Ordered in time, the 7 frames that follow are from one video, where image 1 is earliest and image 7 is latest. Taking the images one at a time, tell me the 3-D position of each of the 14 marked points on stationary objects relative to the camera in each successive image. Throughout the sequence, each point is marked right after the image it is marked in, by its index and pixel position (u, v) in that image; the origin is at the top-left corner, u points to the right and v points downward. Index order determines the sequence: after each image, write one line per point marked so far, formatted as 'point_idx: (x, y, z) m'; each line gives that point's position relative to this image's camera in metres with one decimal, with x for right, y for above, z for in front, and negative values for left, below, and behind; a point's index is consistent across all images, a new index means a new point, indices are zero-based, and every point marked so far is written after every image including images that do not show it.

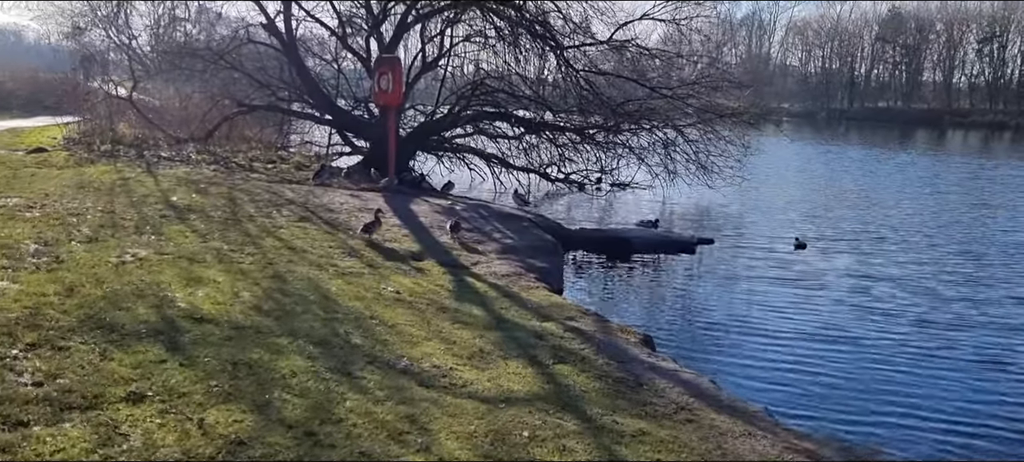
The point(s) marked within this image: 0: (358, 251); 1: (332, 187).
0: (-2.0, -0.3, +11.0) m
1: (-3.6, +0.9, +16.6) m
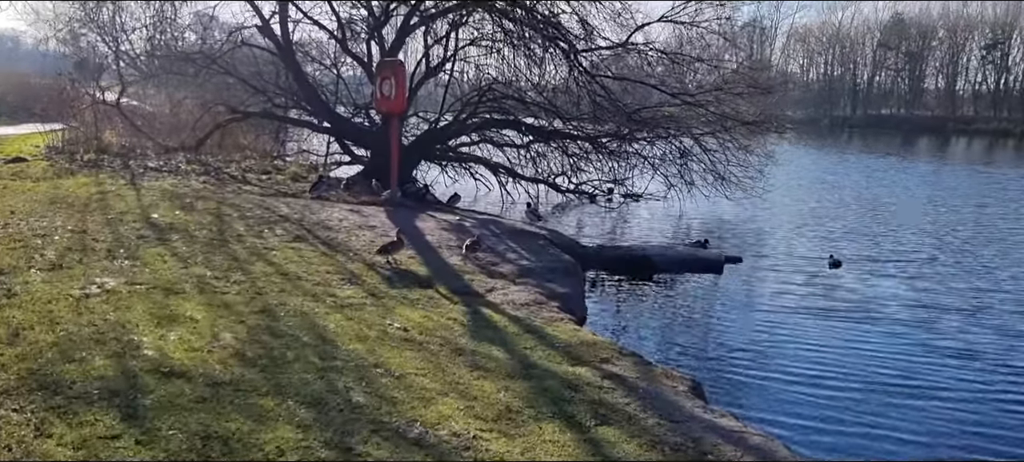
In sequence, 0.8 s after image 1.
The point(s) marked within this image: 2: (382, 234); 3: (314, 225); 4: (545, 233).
0: (-1.8, -0.6, +9.8) m
1: (-3.4, +0.6, +15.4) m
2: (-1.9, -0.1, +12.3) m
3: (-2.9, +0.1, +12.2) m
4: (+0.6, 0.0, +14.5) m
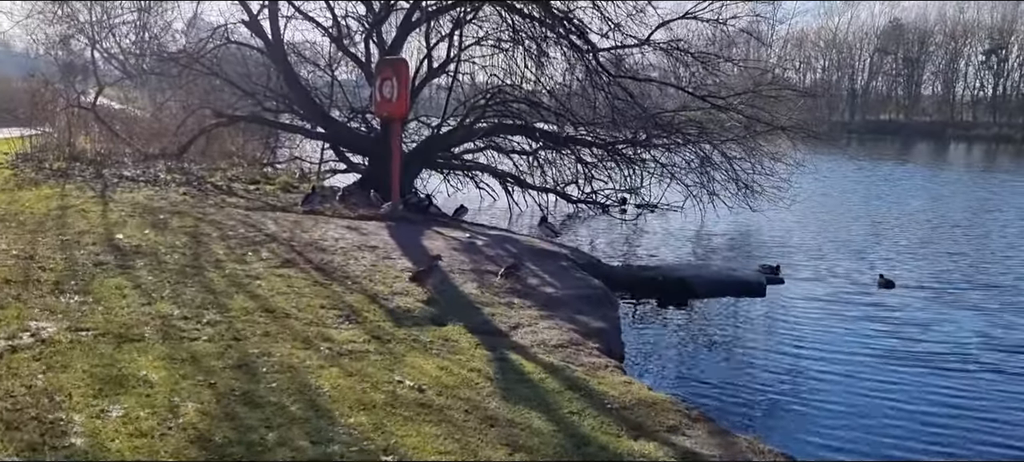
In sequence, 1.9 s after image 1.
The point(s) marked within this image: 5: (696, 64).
0: (-1.5, -0.8, +8.2) m
1: (-3.1, +0.3, +13.8) m
2: (-1.7, -0.3, +10.6) m
3: (-2.6, -0.2, +10.6) m
4: (+0.9, -0.3, +12.9) m
5: (+4.2, +3.8, +19.0) m
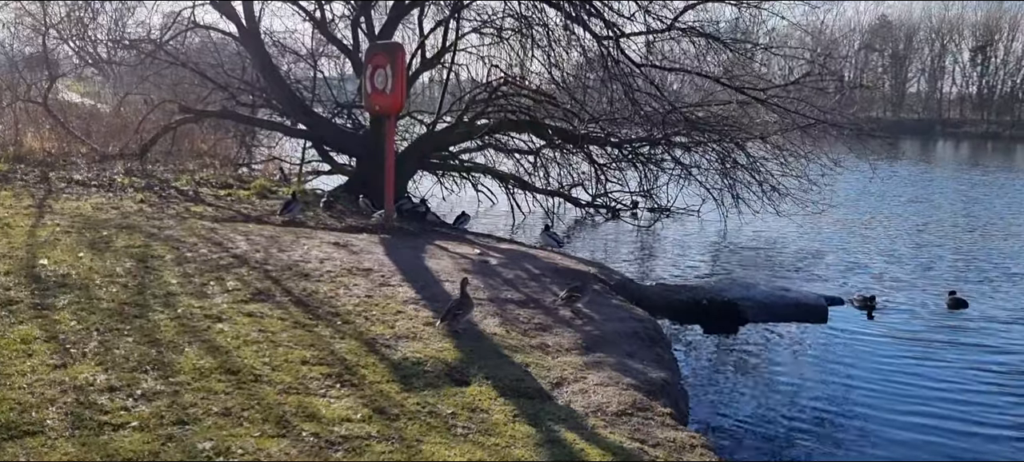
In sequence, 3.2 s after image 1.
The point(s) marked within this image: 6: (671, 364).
0: (-1.2, -1.0, +6.1) m
1: (-2.9, +0.1, +11.7) m
2: (-1.4, -0.5, +8.6) m
3: (-2.4, -0.4, +8.5) m
4: (+1.1, -0.5, +10.9) m
5: (+4.3, +3.7, +17.0) m
6: (+1.5, -1.3, +7.9) m
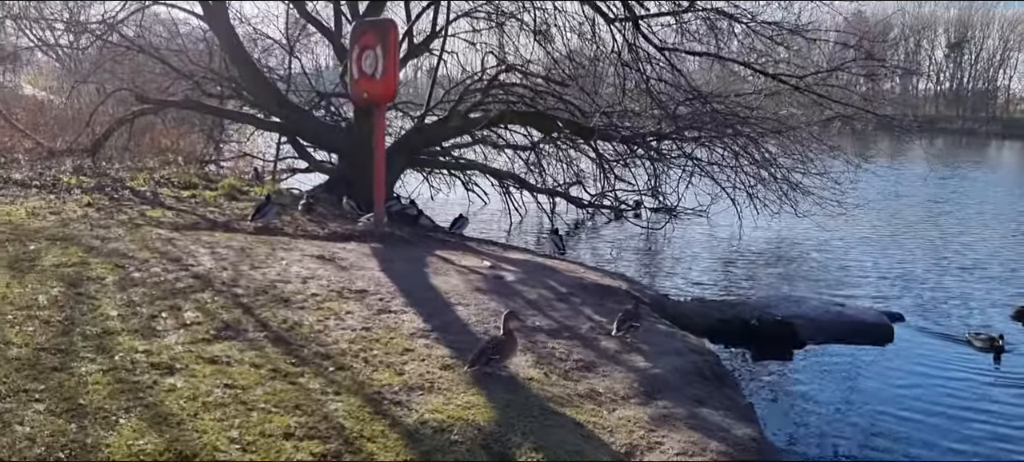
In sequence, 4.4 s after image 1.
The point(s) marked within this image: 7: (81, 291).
0: (-0.8, -1.2, +4.4) m
1: (-2.7, -0.1, +9.9) m
2: (-1.1, -0.7, +6.9) m
3: (-2.1, -0.5, +6.8) m
4: (+1.3, -0.6, +9.3) m
5: (+4.3, +3.6, +15.5) m
6: (+1.8, -1.4, +6.3) m
7: (-3.3, -0.4, +6.3) m
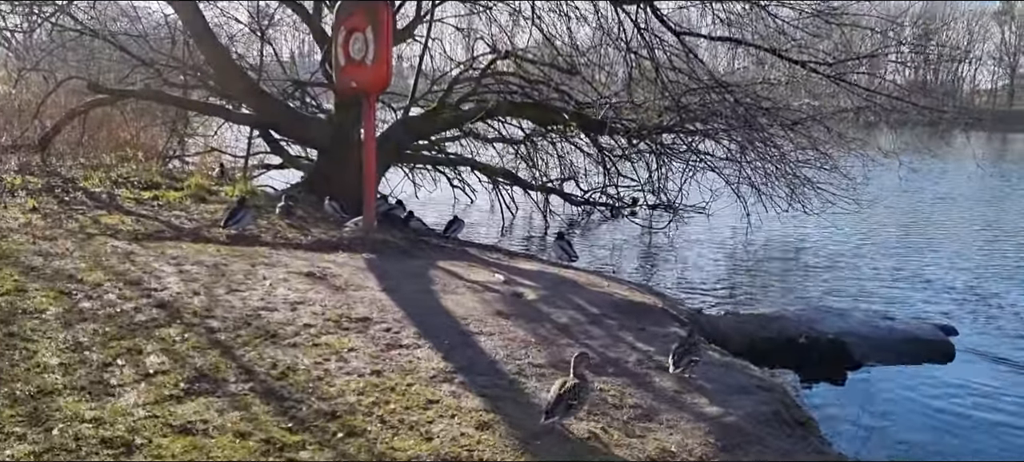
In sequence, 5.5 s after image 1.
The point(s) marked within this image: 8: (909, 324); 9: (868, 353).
0: (-0.5, -1.3, +3.2) m
1: (-2.6, -0.2, +8.6) m
2: (-0.9, -0.8, +5.6) m
3: (-1.8, -0.6, +5.5) m
4: (+1.4, -0.7, +8.1) m
5: (+4.2, +3.6, +14.4) m
6: (+2.1, -1.5, +5.2) m
7: (-3.0, -0.6, +5.0) m
8: (+4.3, -1.0, +9.1) m
9: (+3.6, -1.3, +8.4) m
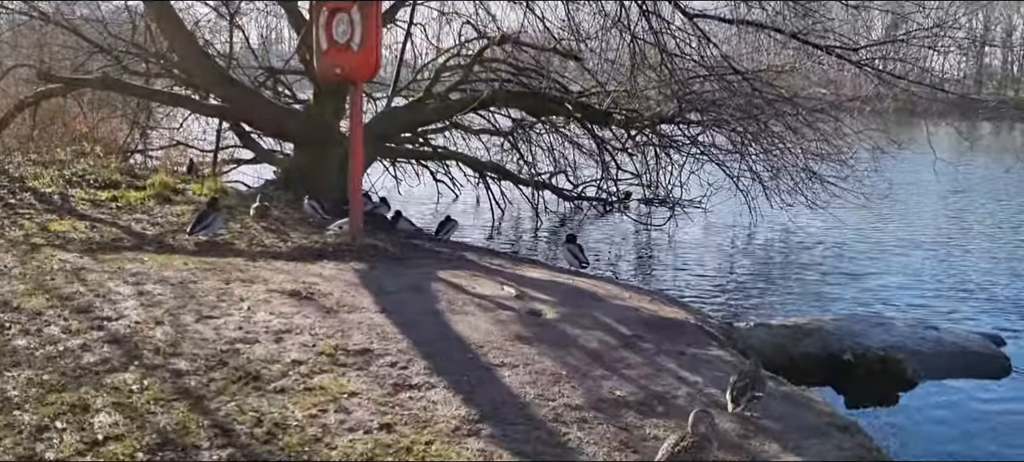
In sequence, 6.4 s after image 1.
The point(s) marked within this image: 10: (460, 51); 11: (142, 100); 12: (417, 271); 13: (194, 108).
0: (-0.2, -1.4, +2.2) m
1: (-2.5, -0.2, +7.6) m
2: (-0.7, -0.9, +4.7) m
3: (-1.6, -0.7, +4.5) m
4: (+1.5, -0.8, +7.2) m
5: (+4.0, +3.7, +13.5) m
6: (+2.3, -1.6, +4.3) m
7: (-2.8, -0.7, +3.9) m
8: (+4.4, -1.0, +8.3) m
9: (+3.7, -1.3, +7.6) m
10: (-1.0, +3.0, +13.8) m
11: (-5.8, +2.1, +13.1) m
12: (-0.9, -0.4, +7.8) m
13: (-4.7, +1.8, +12.2) m
